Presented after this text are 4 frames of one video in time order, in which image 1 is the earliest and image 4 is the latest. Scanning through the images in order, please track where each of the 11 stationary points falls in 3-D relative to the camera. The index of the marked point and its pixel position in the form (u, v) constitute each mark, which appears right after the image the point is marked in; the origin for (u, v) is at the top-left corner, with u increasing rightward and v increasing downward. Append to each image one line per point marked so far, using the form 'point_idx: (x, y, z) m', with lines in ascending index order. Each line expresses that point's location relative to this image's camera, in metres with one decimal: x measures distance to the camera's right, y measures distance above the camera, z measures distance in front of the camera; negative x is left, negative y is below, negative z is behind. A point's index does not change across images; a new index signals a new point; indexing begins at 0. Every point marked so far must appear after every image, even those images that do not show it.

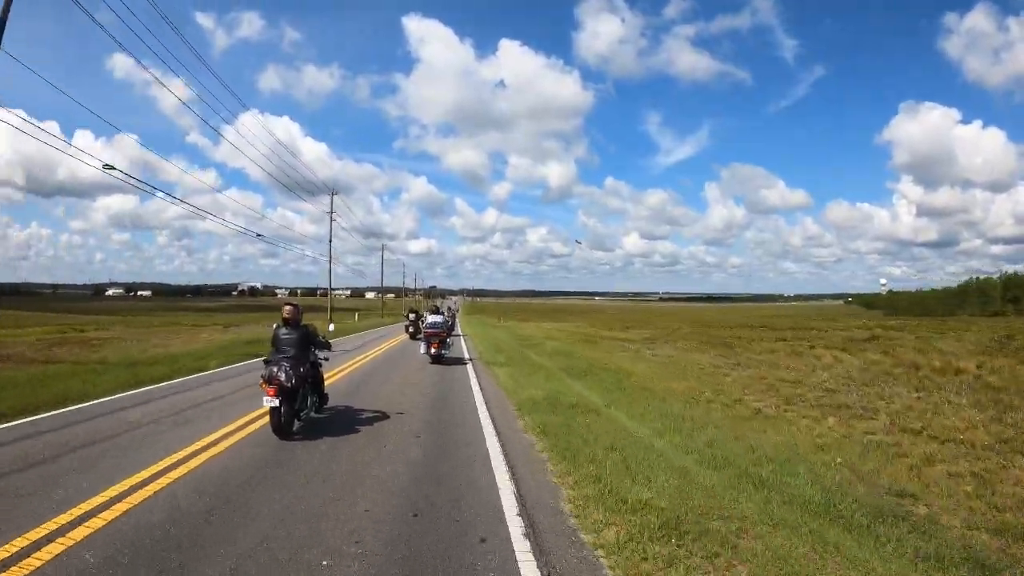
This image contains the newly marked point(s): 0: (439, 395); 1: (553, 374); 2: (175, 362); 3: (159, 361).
0: (-1.7, -2.4, +16.1) m
1: (+1.2, -2.3, +18.1) m
2: (-9.7, -2.2, +19.7) m
3: (-10.3, -2.2, +20.0) m
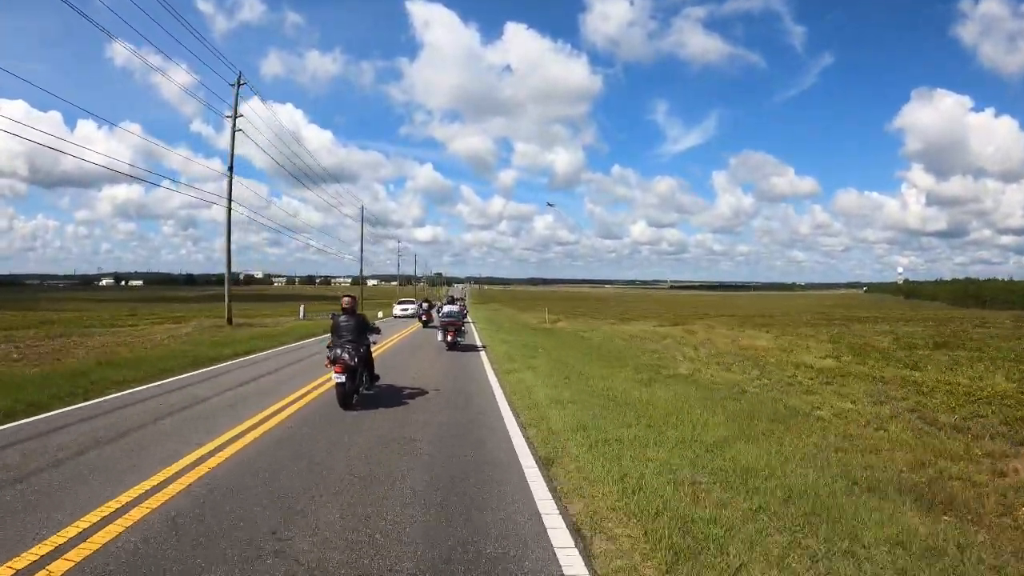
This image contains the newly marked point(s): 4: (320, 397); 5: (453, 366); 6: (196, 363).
0: (-1.4, -2.1, +15.0) m
1: (+1.4, -1.9, +17.0) m
2: (-9.4, -1.9, +18.7) m
3: (-10.0, -1.9, +18.9) m
4: (-3.9, -2.2, +13.6) m
5: (-1.6, -2.1, +17.5) m
6: (-8.6, -2.0, +18.1) m
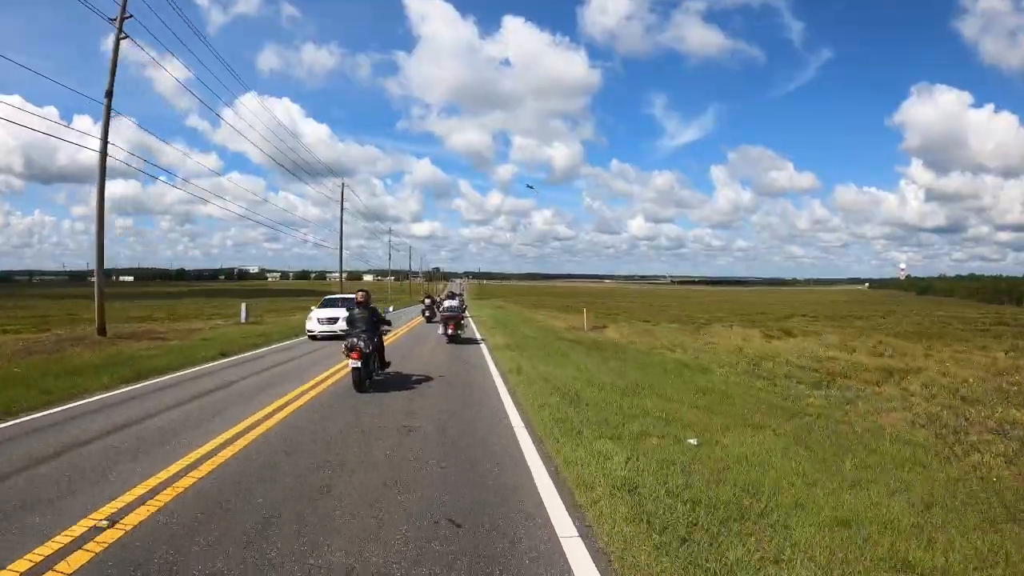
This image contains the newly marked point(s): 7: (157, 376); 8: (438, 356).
0: (-1.4, -2.0, +14.6) m
1: (+1.4, -1.8, +16.6) m
2: (-9.4, -1.8, +18.2) m
3: (-10.0, -1.7, +18.5) m
4: (-3.9, -2.1, +13.2) m
5: (-1.6, -2.0, +17.1) m
6: (-8.6, -1.8, +17.7) m
7: (-8.2, -2.0, +15.0) m
8: (-2.1, -1.9, +18.3) m
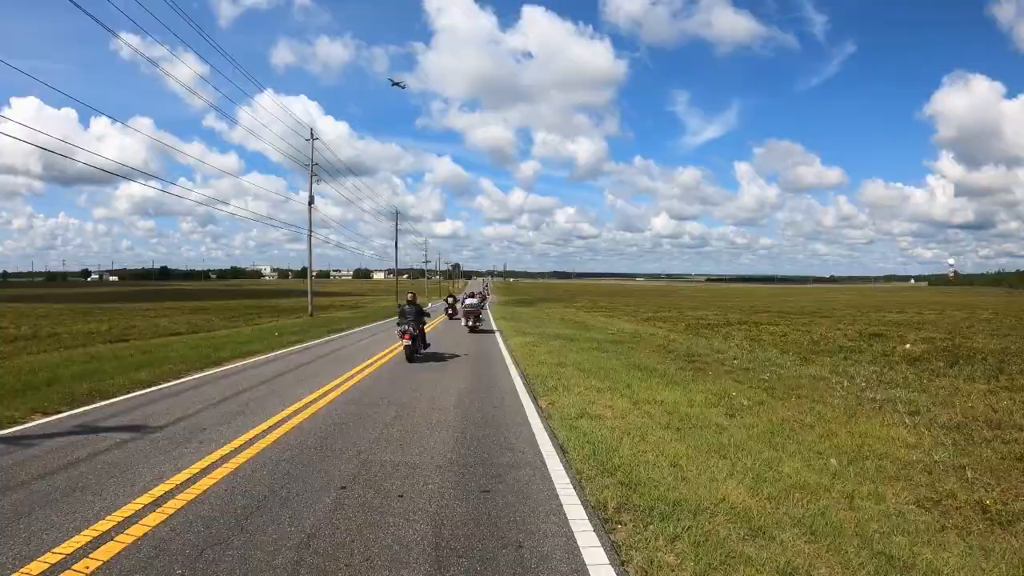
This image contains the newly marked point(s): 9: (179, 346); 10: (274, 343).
0: (-0.8, -2.0, +12.2) m
1: (+2.1, -1.8, +14.1) m
2: (-8.7, -1.8, +16.1) m
3: (-9.2, -1.8, +16.4) m
4: (-3.3, -2.1, +10.9) m
5: (-0.9, -1.9, +14.7) m
6: (-7.9, -1.9, +15.5) m
7: (-7.5, -2.0, +12.8) m
8: (-1.3, -1.9, +16.0) m
9: (-9.8, -1.7, +18.3) m
10: (-7.4, -1.7, +19.3) m
